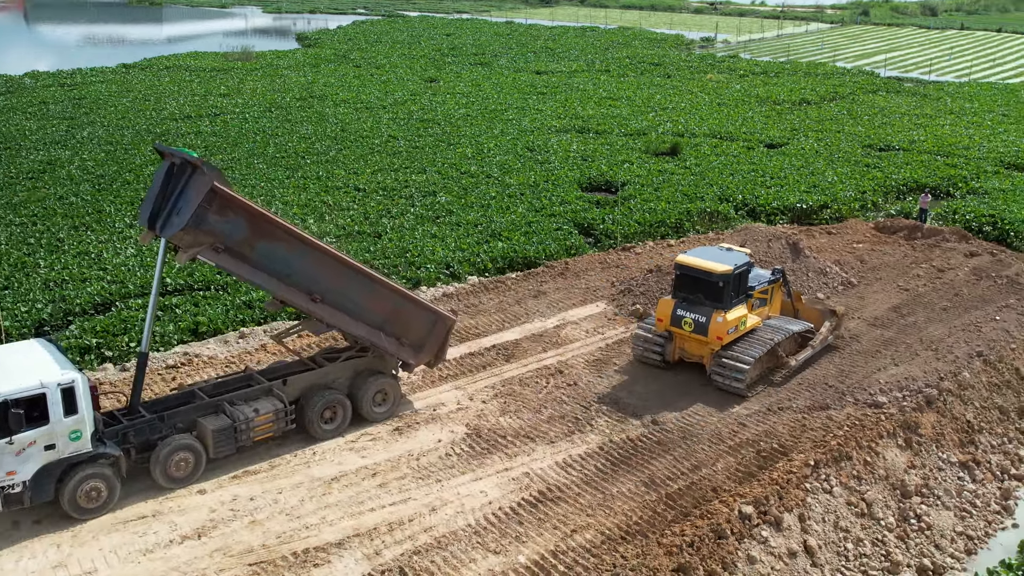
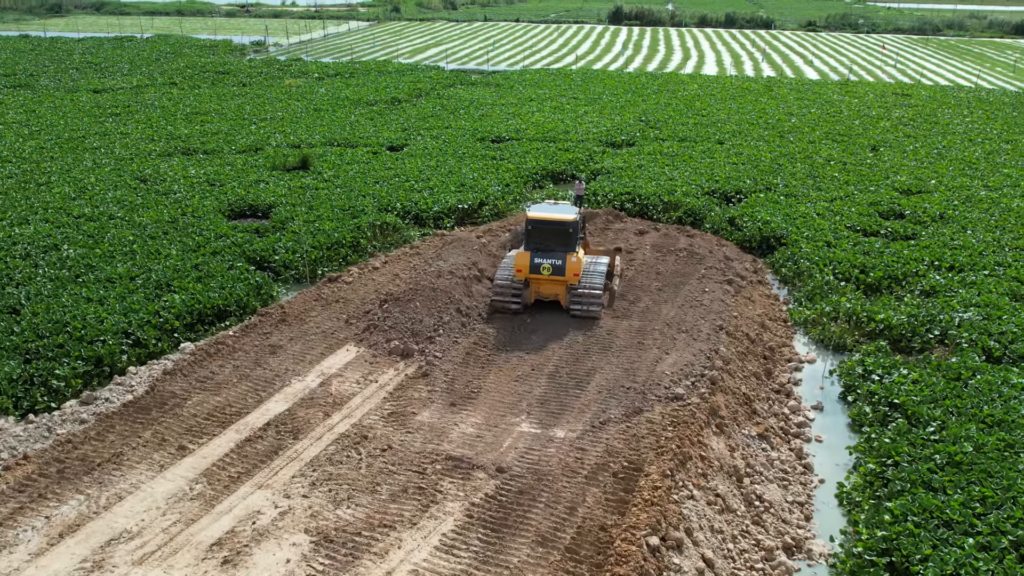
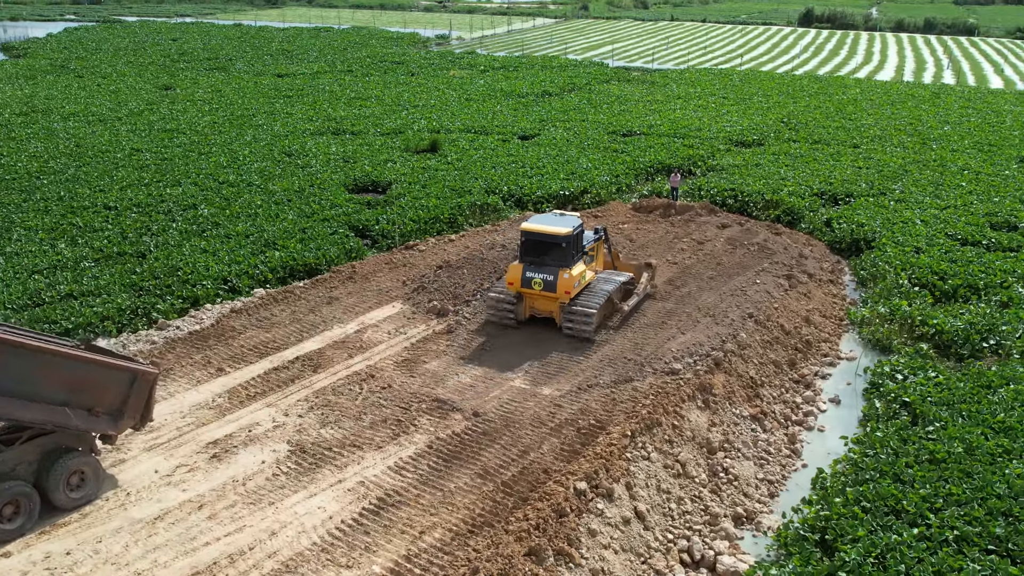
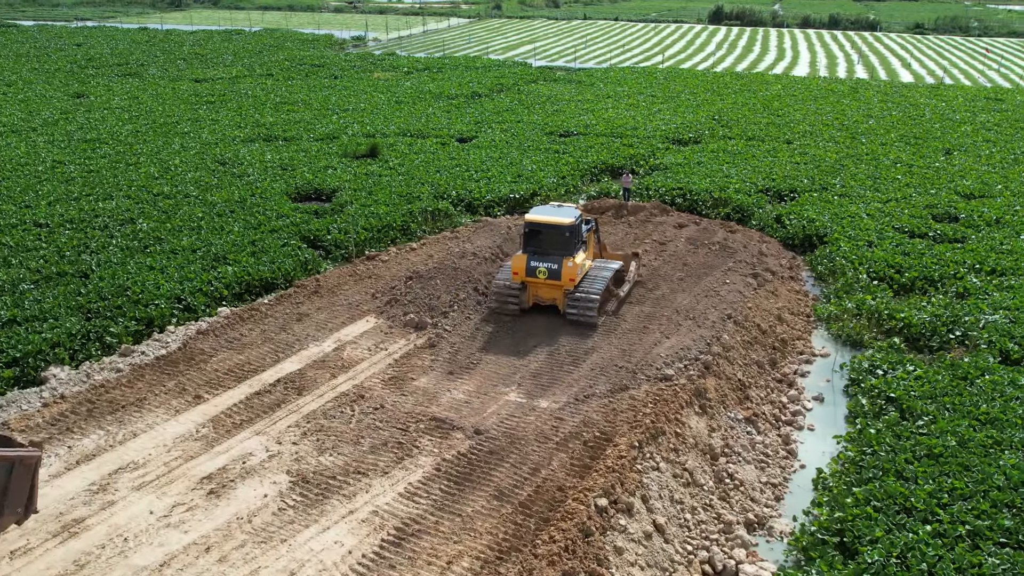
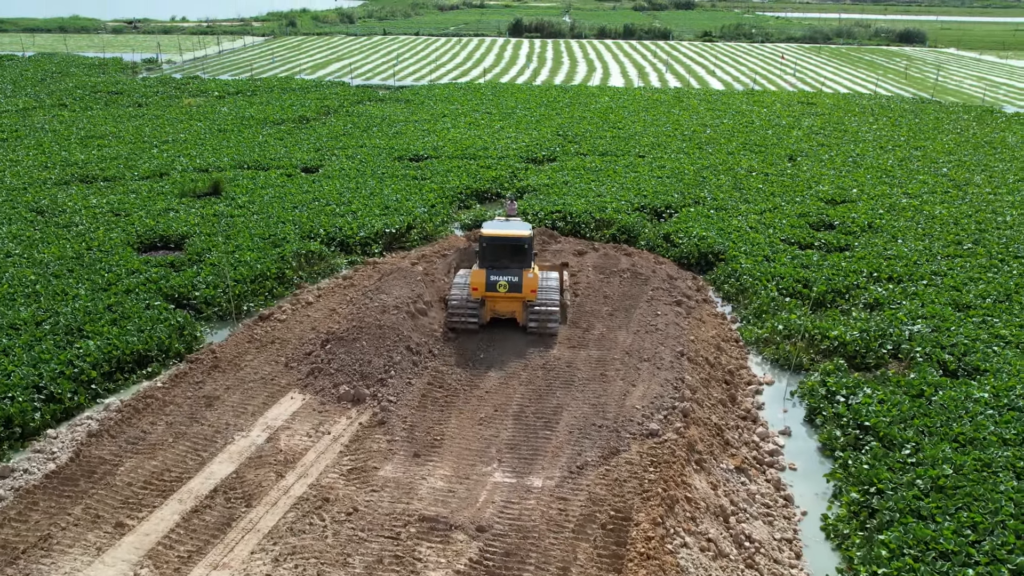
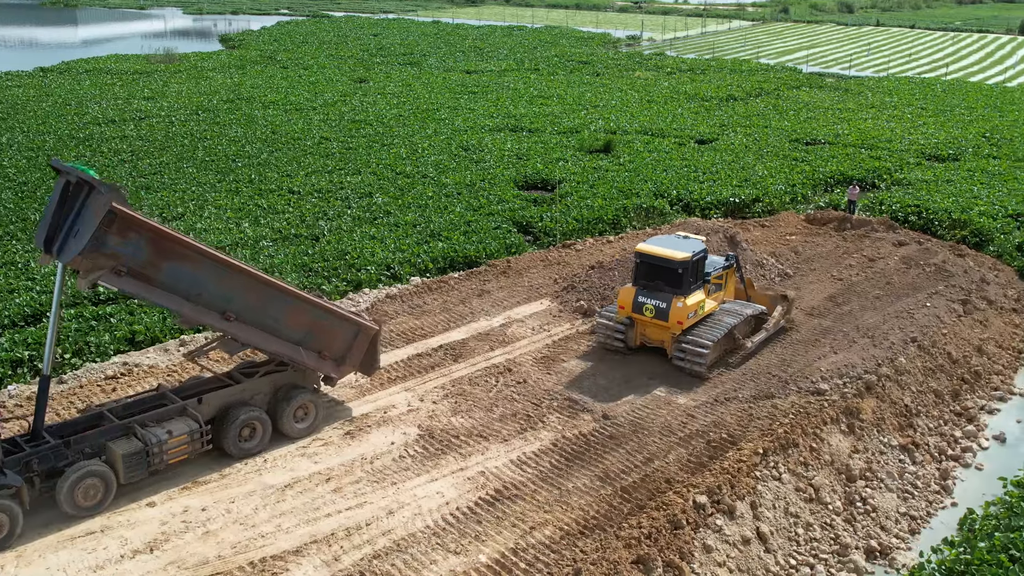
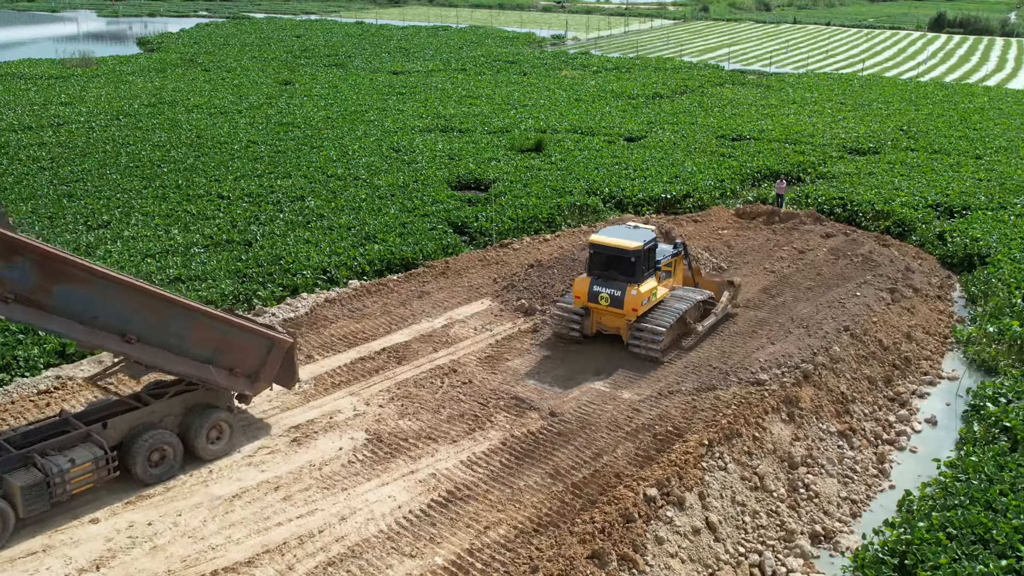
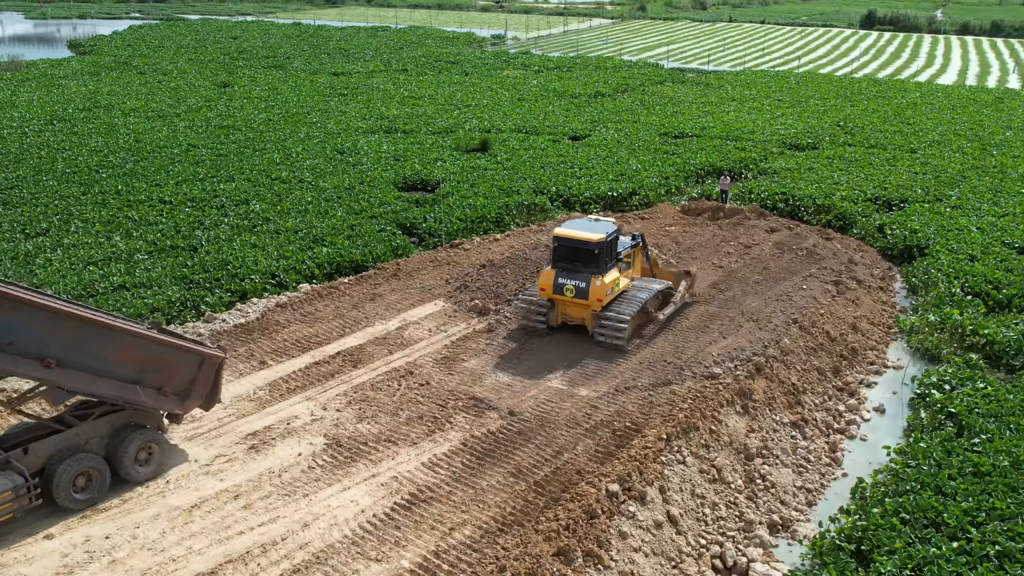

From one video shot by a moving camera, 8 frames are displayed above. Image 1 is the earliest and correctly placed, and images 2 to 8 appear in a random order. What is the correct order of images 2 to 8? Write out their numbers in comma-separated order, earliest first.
6, 7, 8, 3, 4, 2, 5
